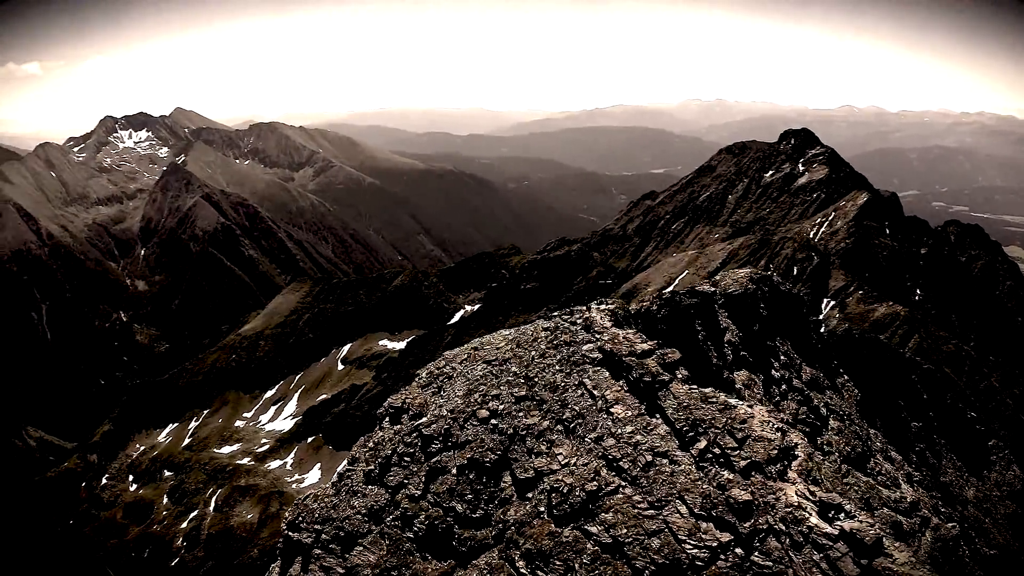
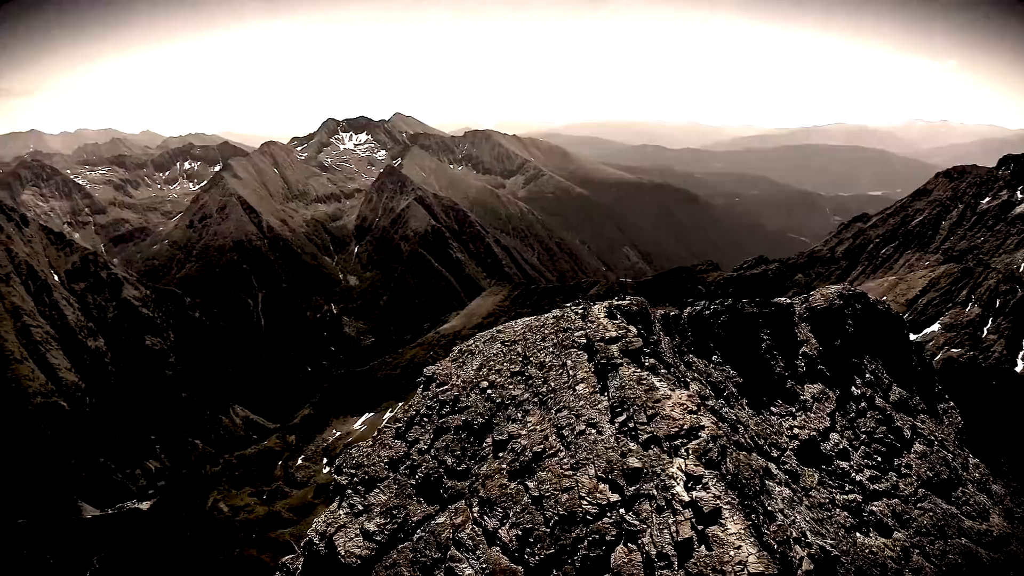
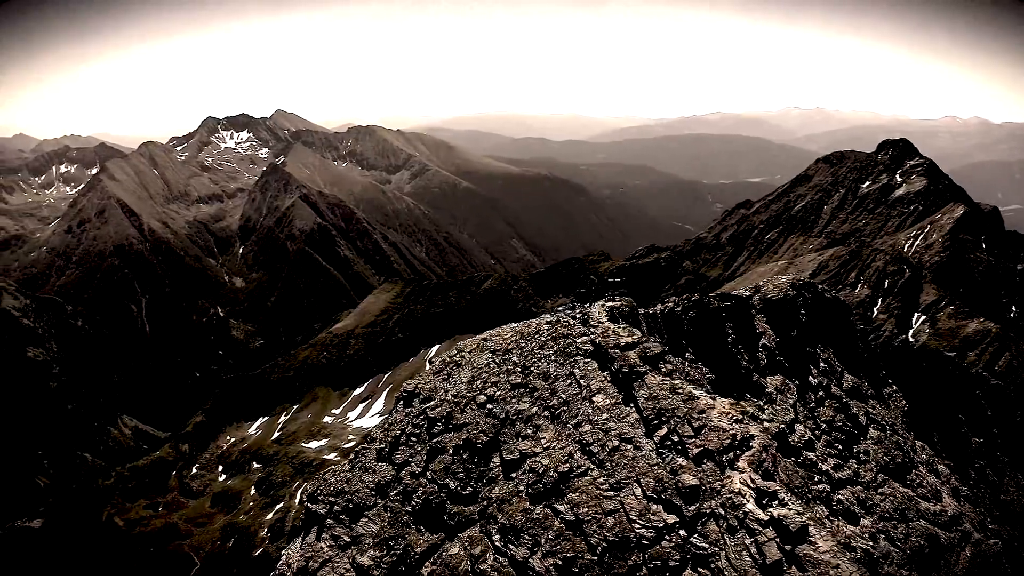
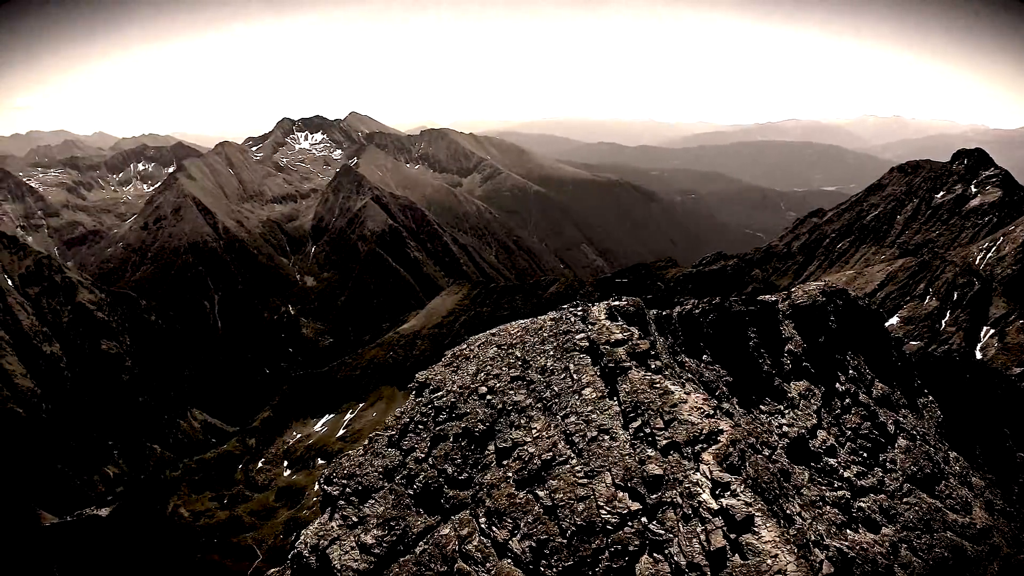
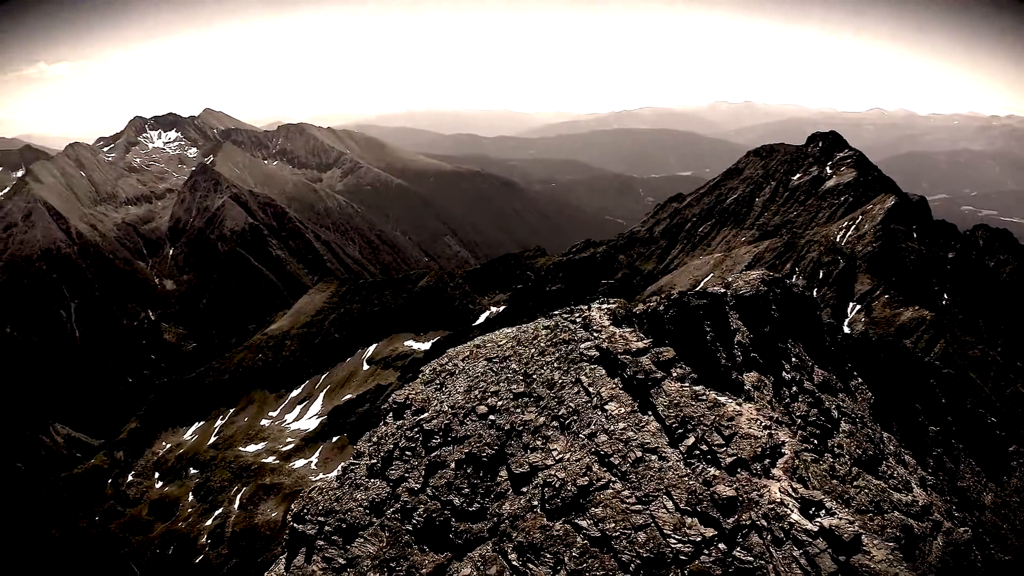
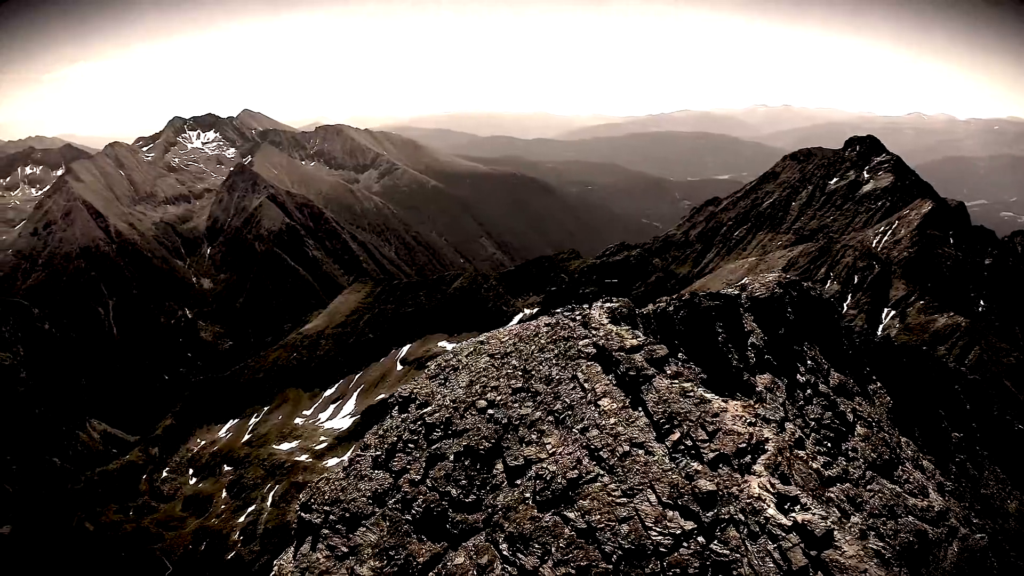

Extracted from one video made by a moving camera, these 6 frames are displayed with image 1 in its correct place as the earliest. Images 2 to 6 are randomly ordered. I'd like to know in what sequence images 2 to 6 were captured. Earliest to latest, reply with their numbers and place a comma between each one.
5, 6, 3, 4, 2
